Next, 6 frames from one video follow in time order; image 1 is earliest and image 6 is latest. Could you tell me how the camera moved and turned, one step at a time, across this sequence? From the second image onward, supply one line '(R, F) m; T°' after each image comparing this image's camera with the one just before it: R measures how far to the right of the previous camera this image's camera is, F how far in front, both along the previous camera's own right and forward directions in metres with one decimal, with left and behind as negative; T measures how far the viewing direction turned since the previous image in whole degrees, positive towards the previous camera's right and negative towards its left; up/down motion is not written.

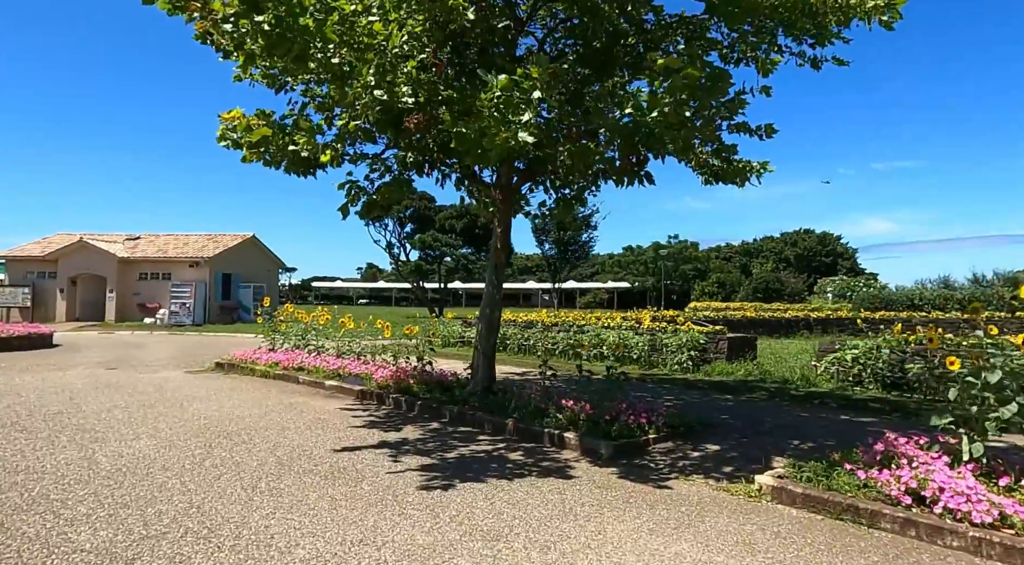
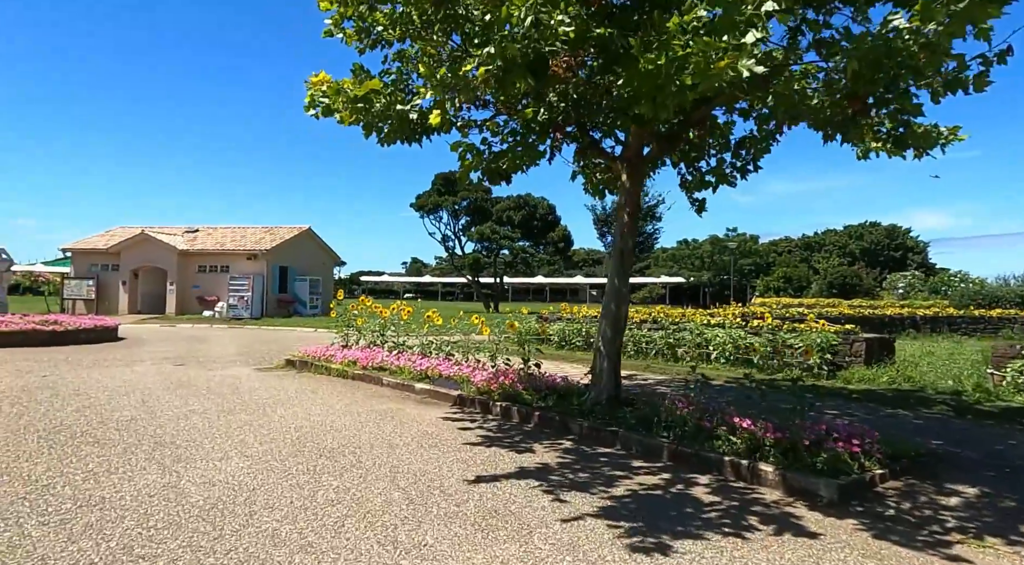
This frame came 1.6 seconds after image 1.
(-1.0, +1.2) m; -4°
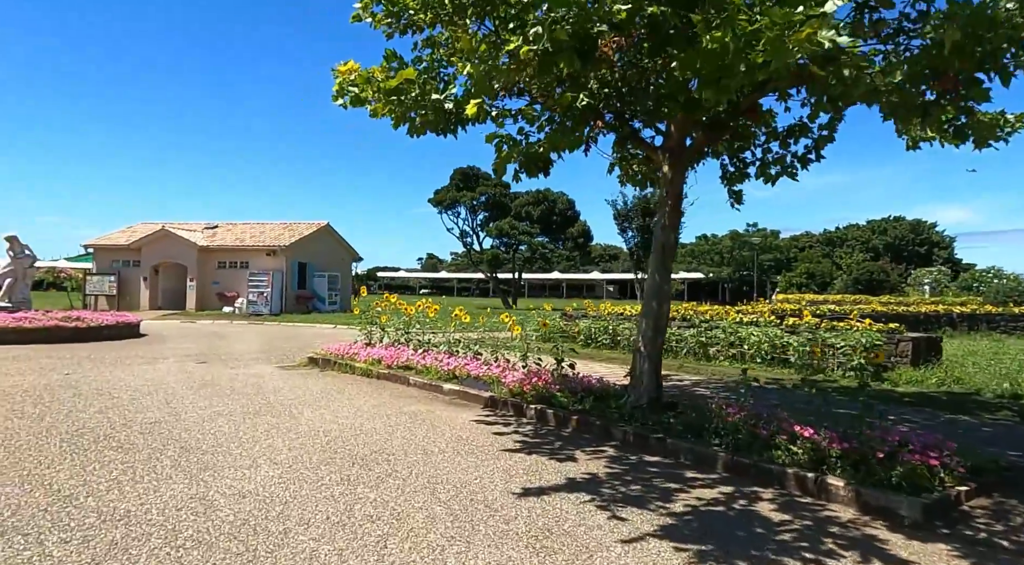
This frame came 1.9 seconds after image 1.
(-0.2, +0.3) m; -1°
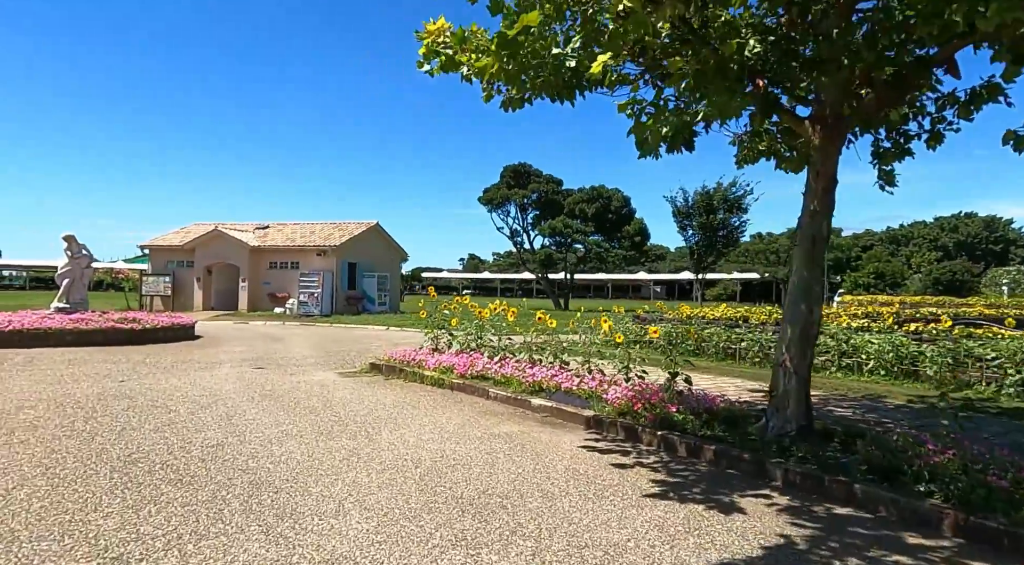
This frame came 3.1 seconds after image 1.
(-0.7, +1.1) m; -4°
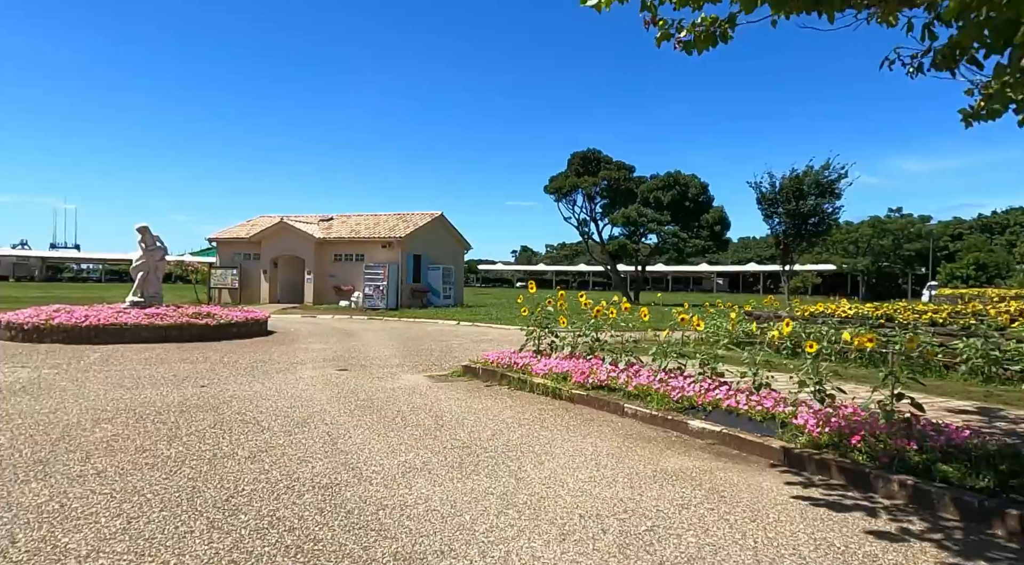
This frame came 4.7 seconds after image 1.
(-1.0, +1.3) m; -5°
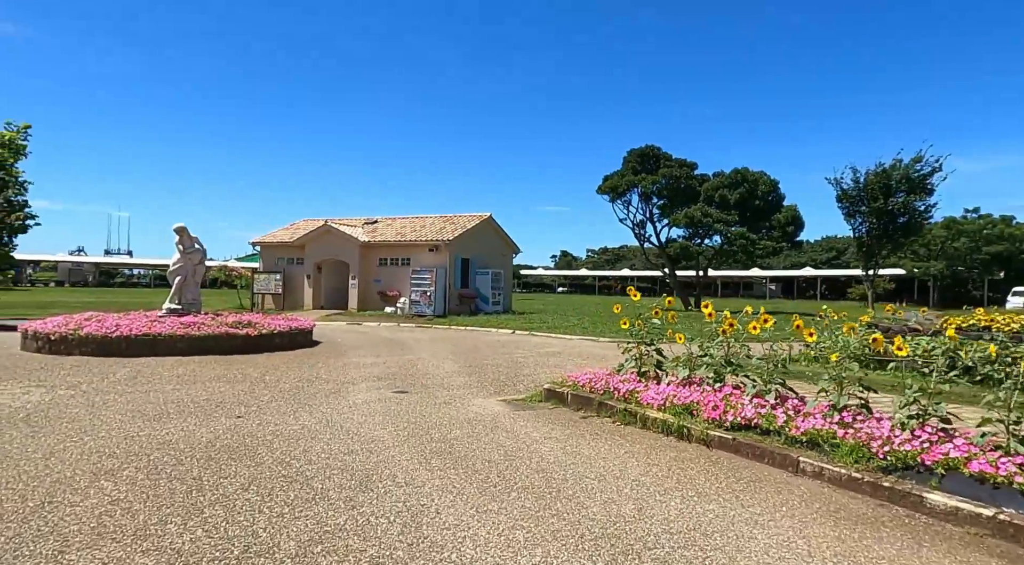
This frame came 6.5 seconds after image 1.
(-0.8, +1.9) m; -3°
